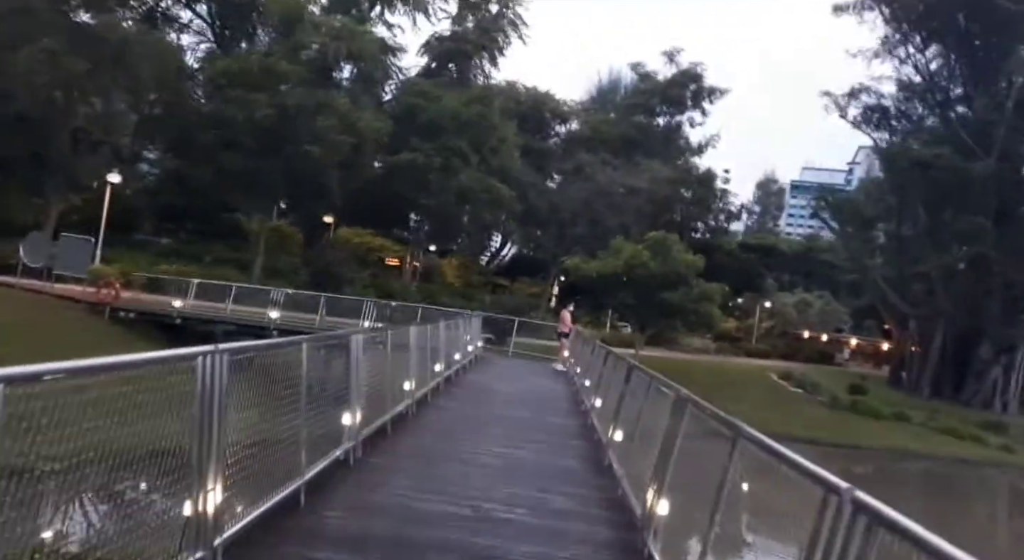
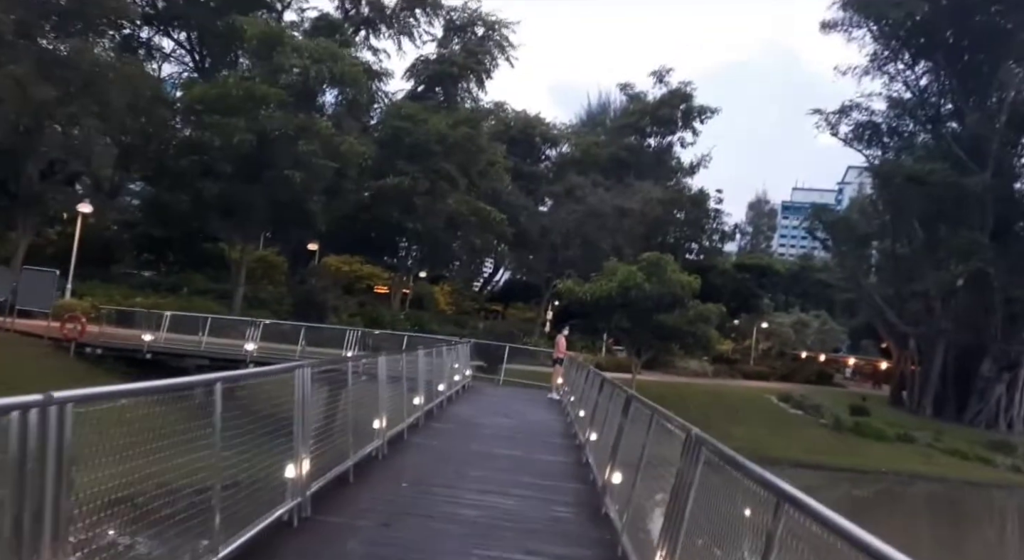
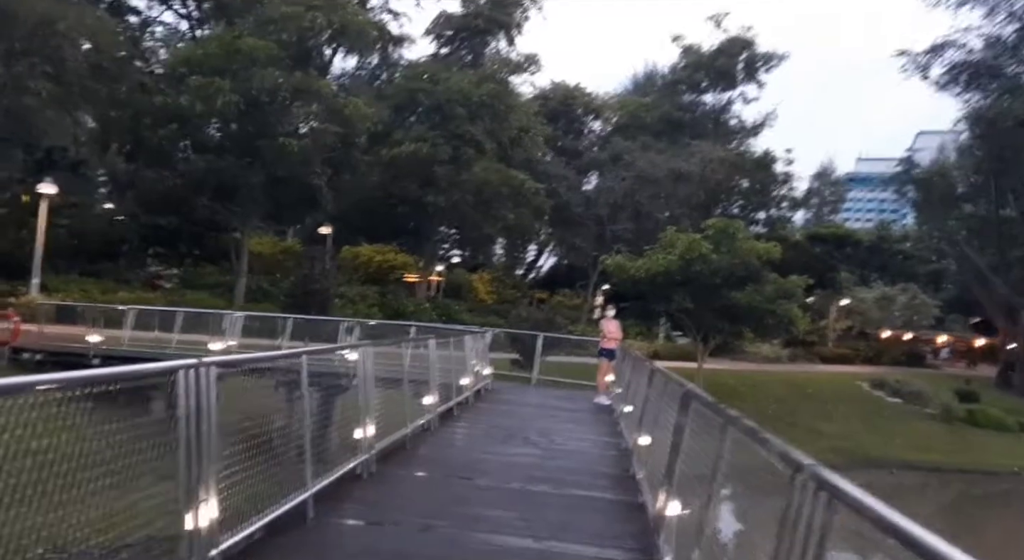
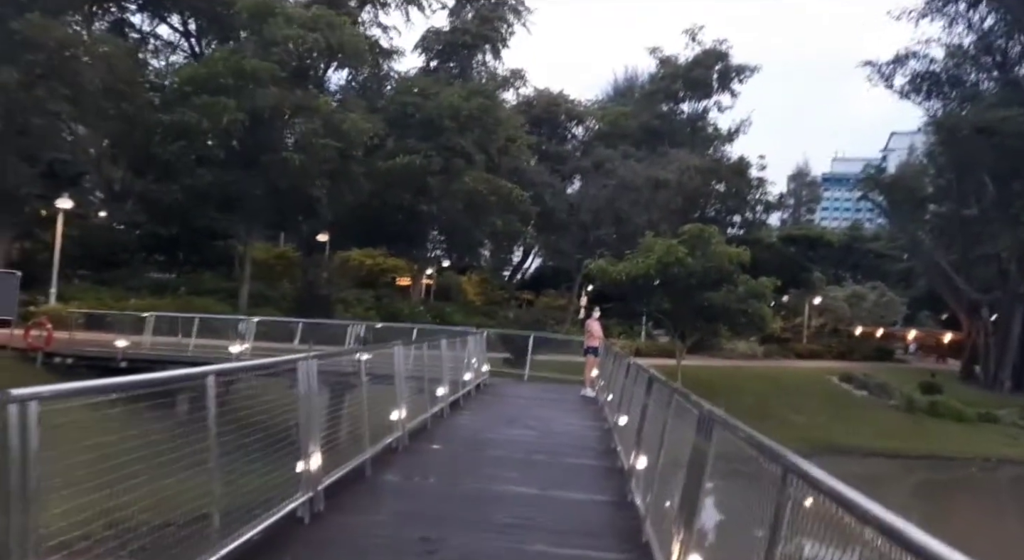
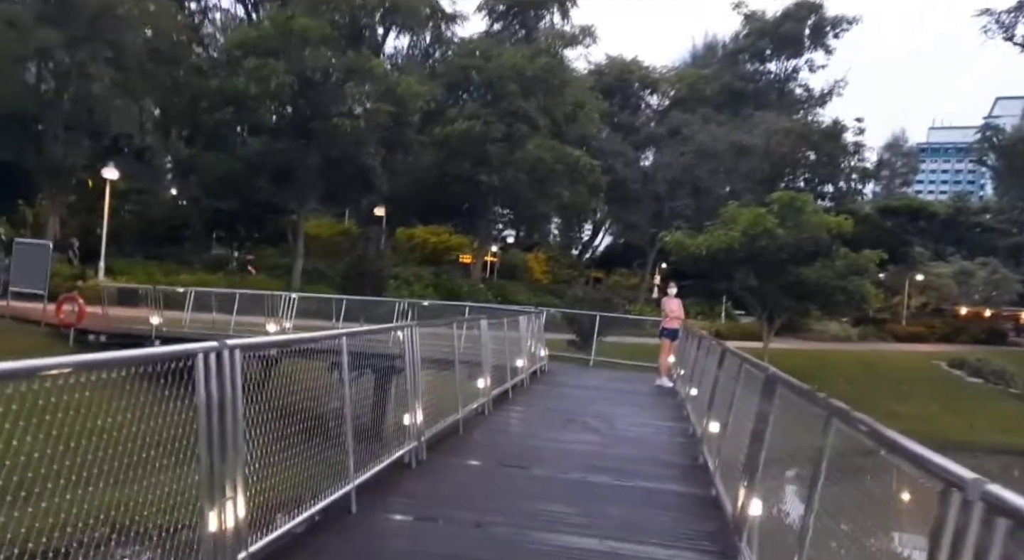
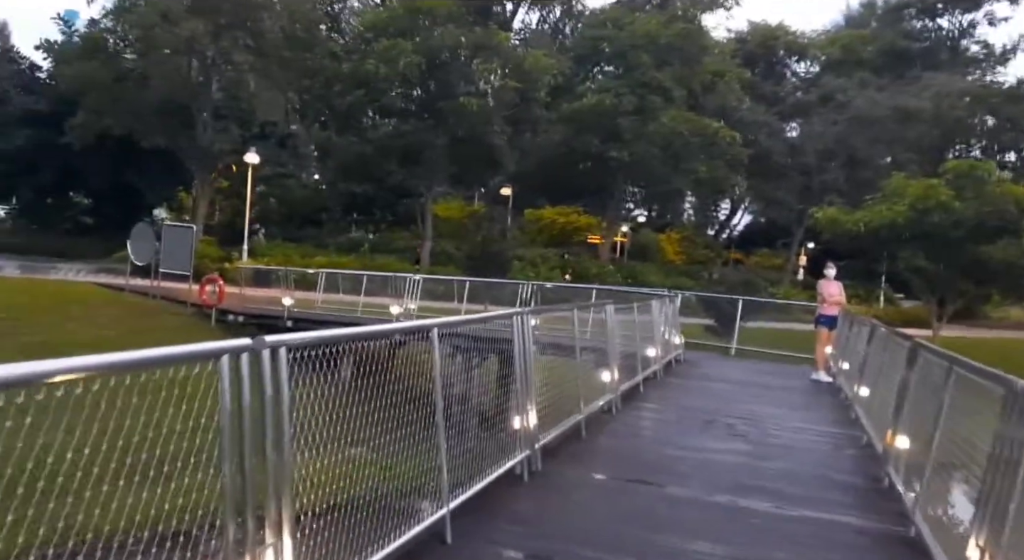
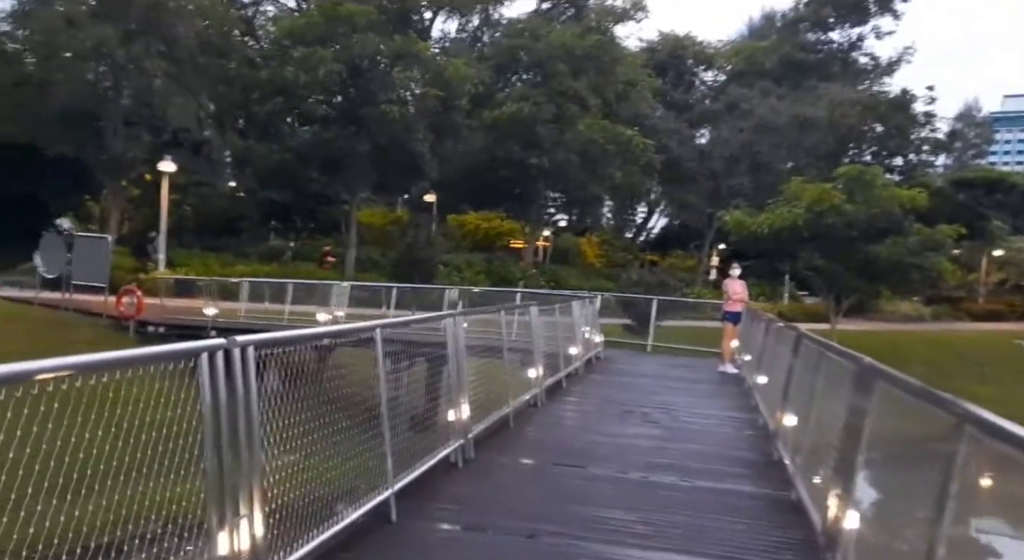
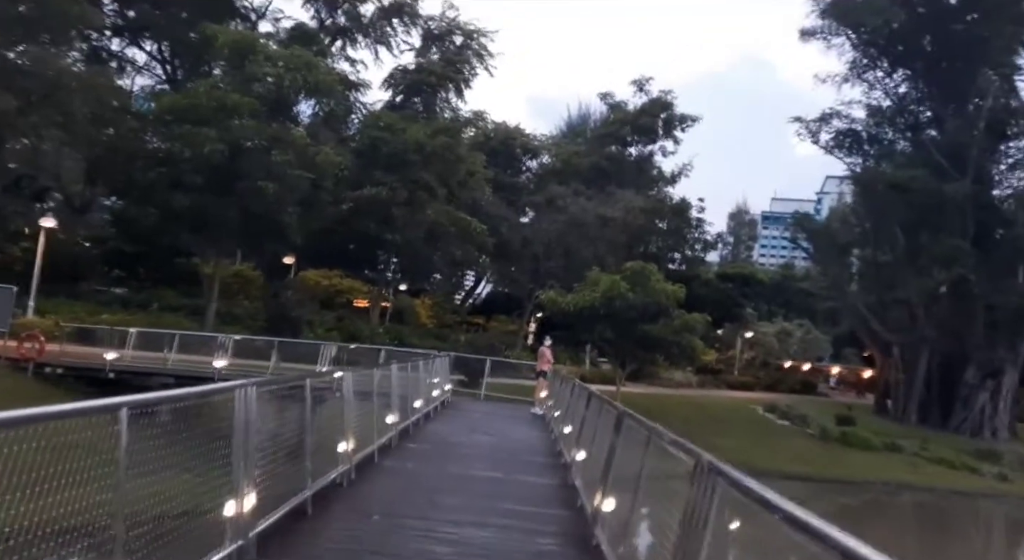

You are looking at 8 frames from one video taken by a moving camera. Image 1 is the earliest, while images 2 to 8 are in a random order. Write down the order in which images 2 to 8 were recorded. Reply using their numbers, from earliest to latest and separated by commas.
2, 8, 4, 3, 5, 7, 6
